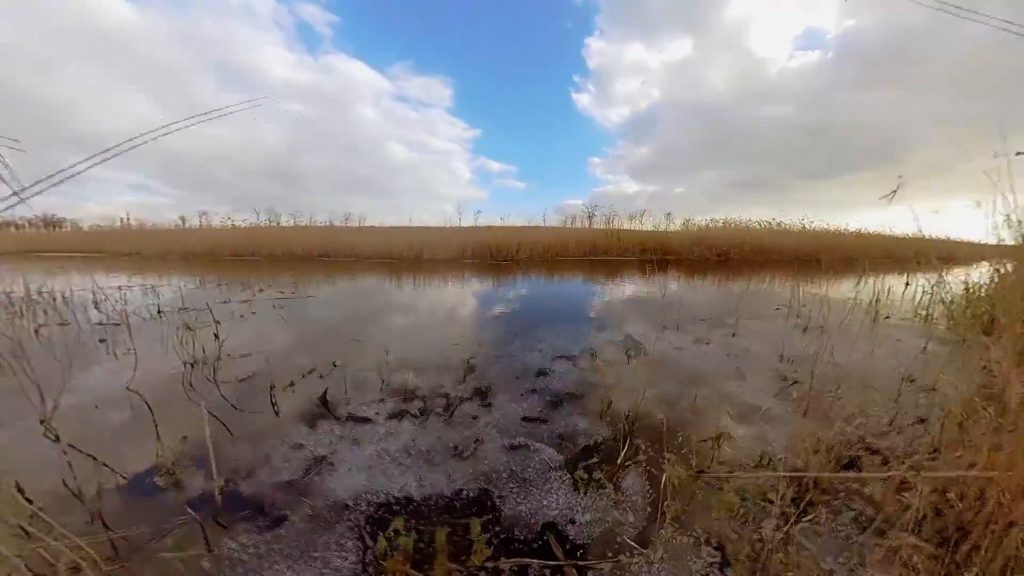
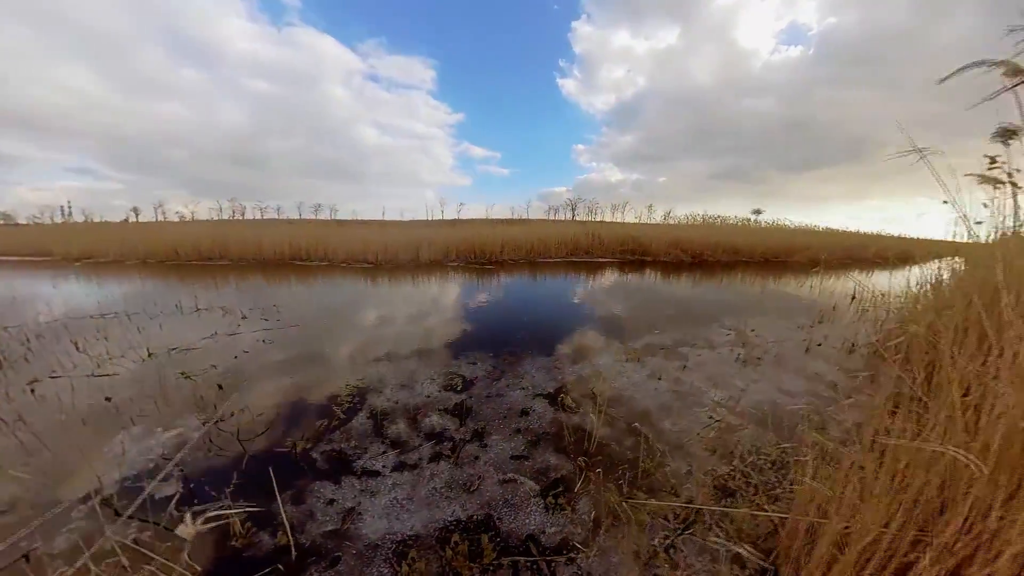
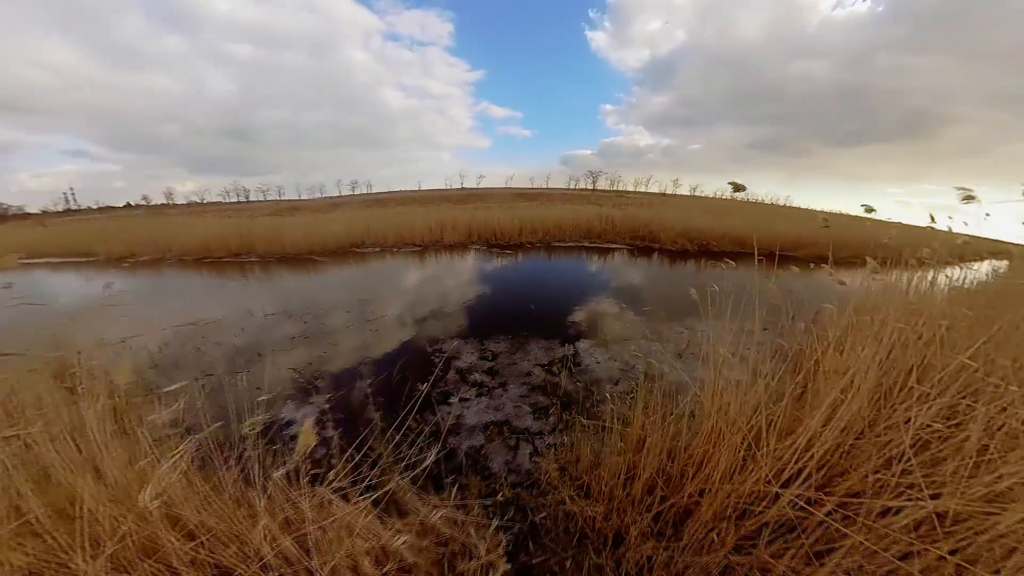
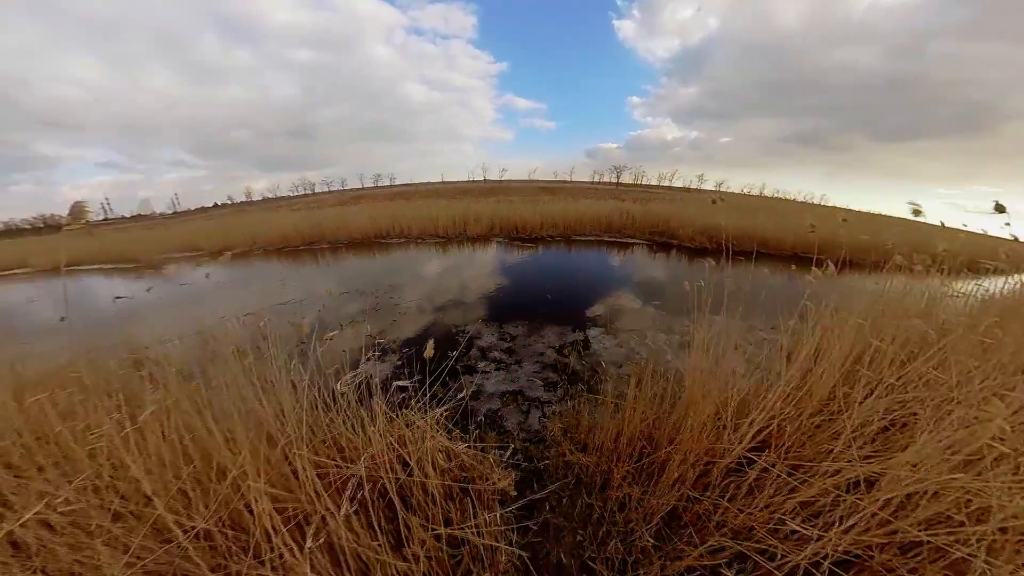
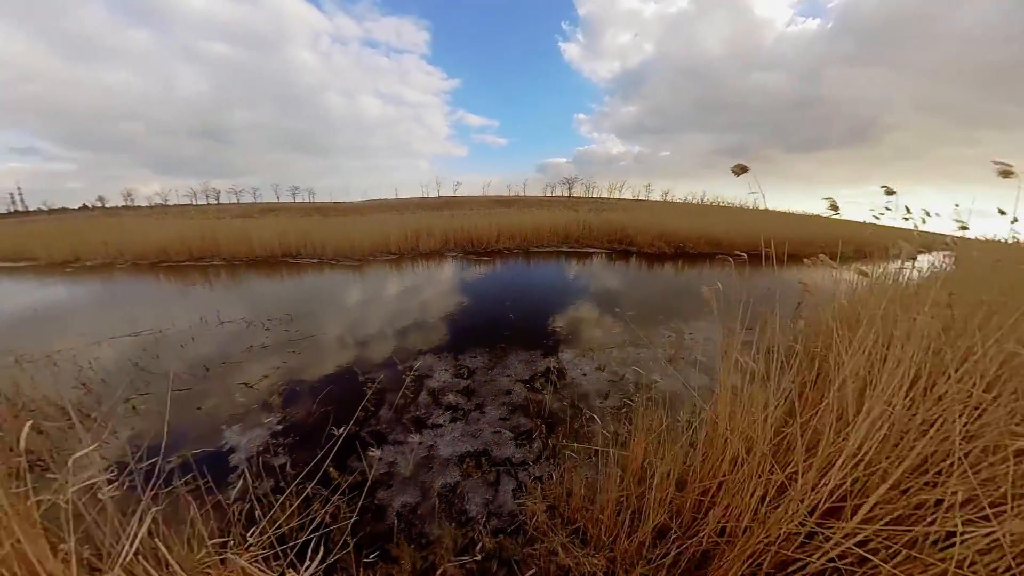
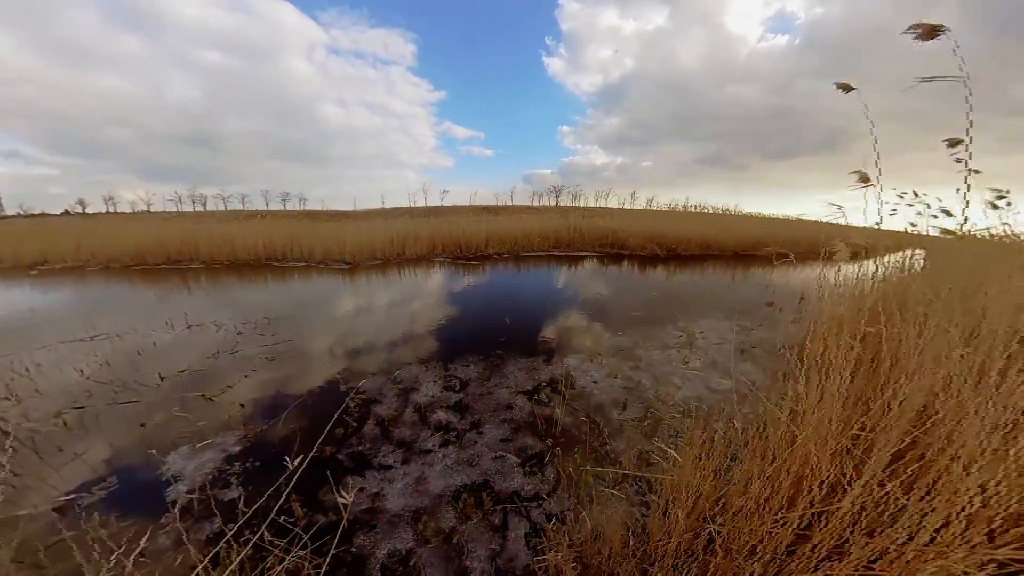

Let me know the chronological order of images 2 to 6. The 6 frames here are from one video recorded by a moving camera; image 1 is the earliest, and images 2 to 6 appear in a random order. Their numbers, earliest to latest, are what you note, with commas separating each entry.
2, 6, 5, 3, 4
